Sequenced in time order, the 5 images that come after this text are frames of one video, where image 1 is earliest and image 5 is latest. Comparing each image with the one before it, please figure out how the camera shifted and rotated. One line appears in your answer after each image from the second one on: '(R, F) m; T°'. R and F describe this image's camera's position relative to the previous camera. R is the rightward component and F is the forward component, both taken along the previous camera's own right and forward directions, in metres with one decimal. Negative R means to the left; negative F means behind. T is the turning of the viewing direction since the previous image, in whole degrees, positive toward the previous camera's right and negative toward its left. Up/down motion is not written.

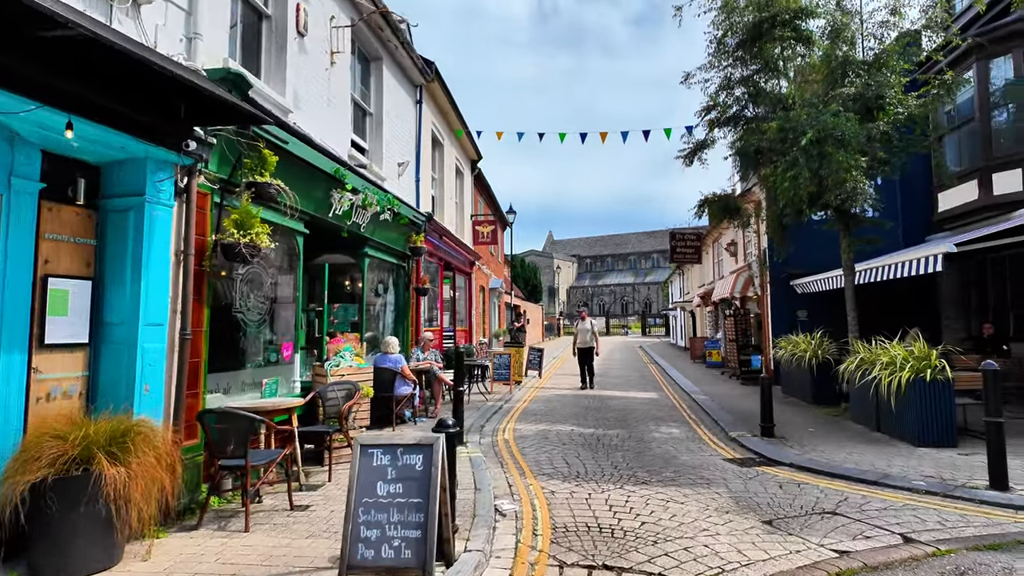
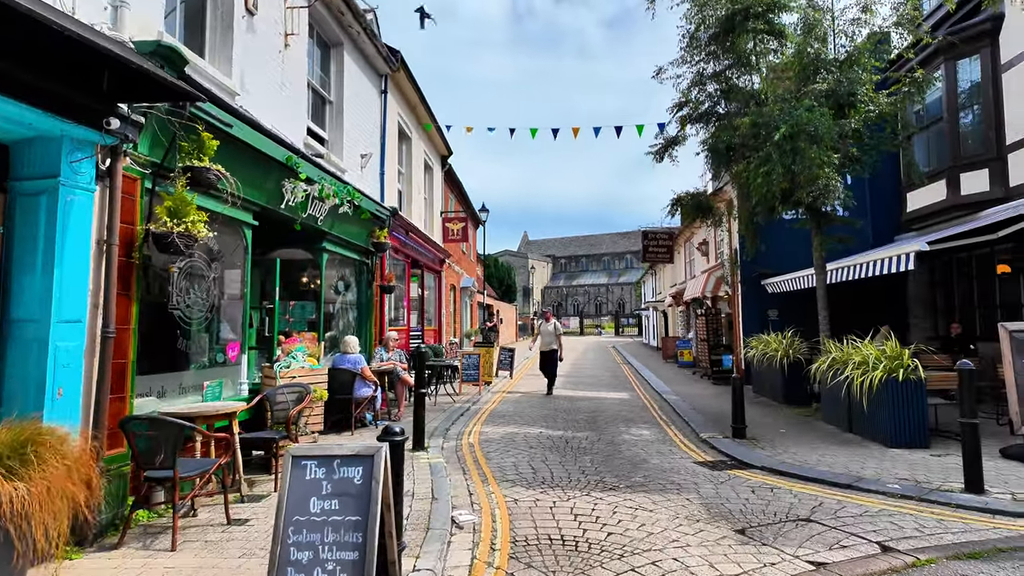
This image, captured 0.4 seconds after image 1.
(+0.1, +0.3) m; +2°
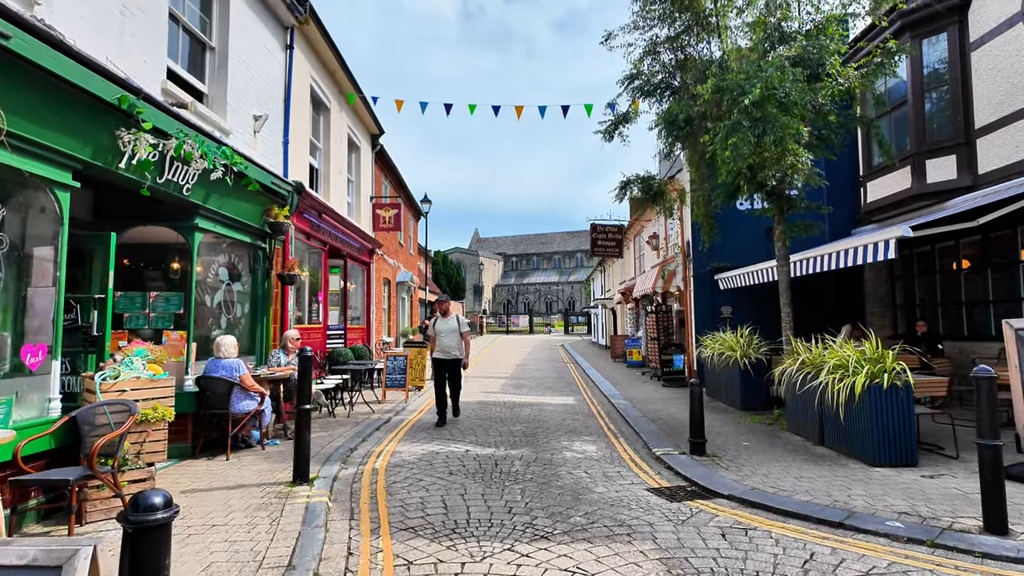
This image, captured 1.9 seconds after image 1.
(+0.4, +1.4) m; +5°
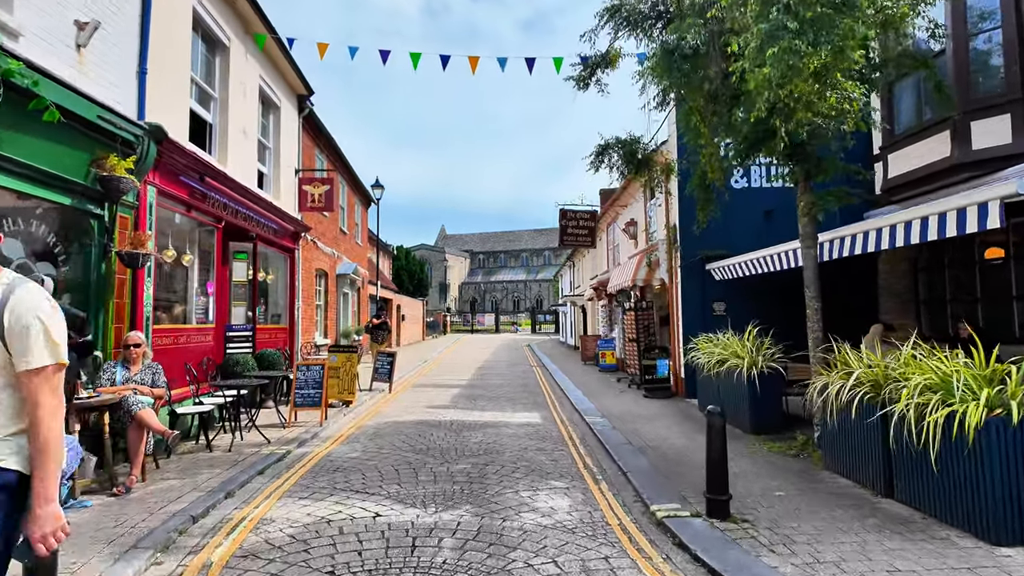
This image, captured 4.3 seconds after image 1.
(+0.3, +2.4) m; +3°
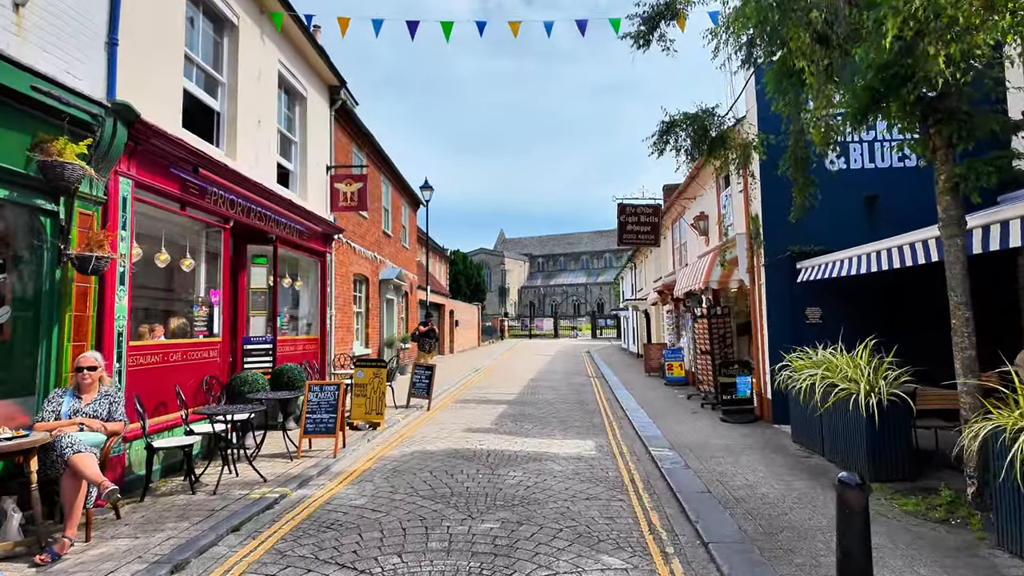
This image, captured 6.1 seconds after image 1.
(+0.2, +1.5) m; -6°
